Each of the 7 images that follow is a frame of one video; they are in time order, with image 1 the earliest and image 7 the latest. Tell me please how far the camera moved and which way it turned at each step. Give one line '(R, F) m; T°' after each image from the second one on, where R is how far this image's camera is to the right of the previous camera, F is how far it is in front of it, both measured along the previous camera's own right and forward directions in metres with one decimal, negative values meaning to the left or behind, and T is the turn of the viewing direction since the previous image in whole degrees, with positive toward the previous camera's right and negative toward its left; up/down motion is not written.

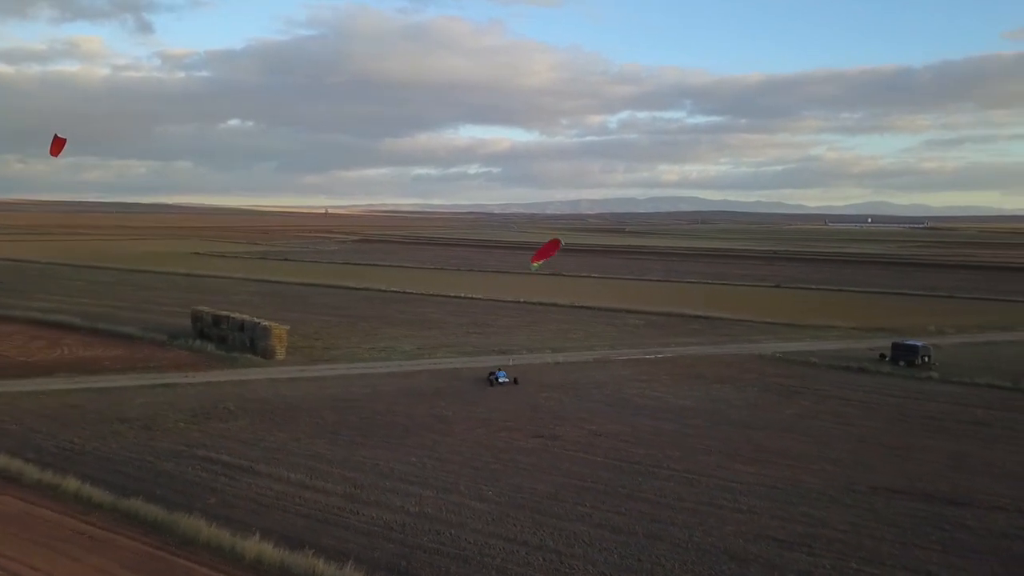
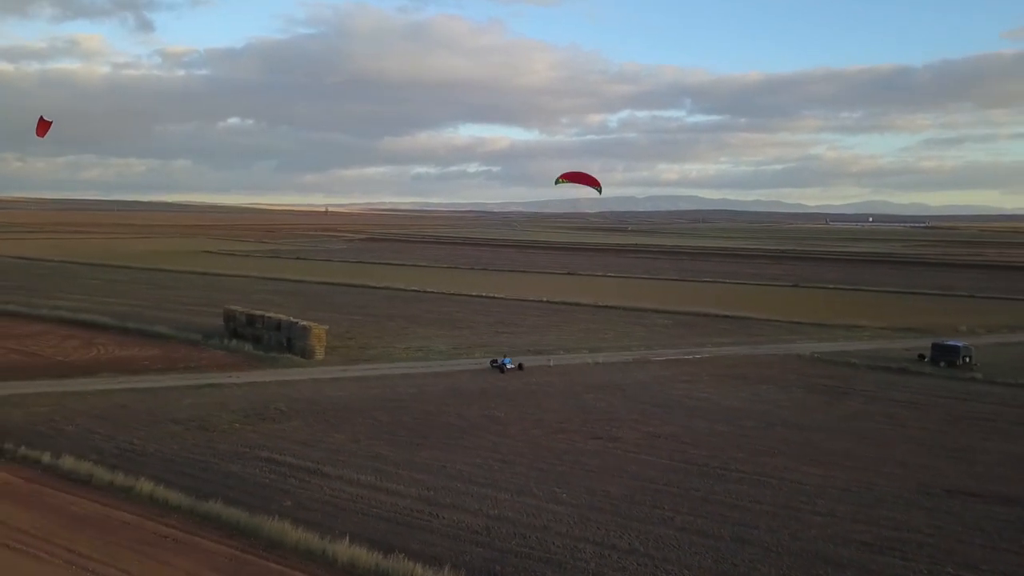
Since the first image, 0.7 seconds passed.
(-1.2, +0.1) m; 0°
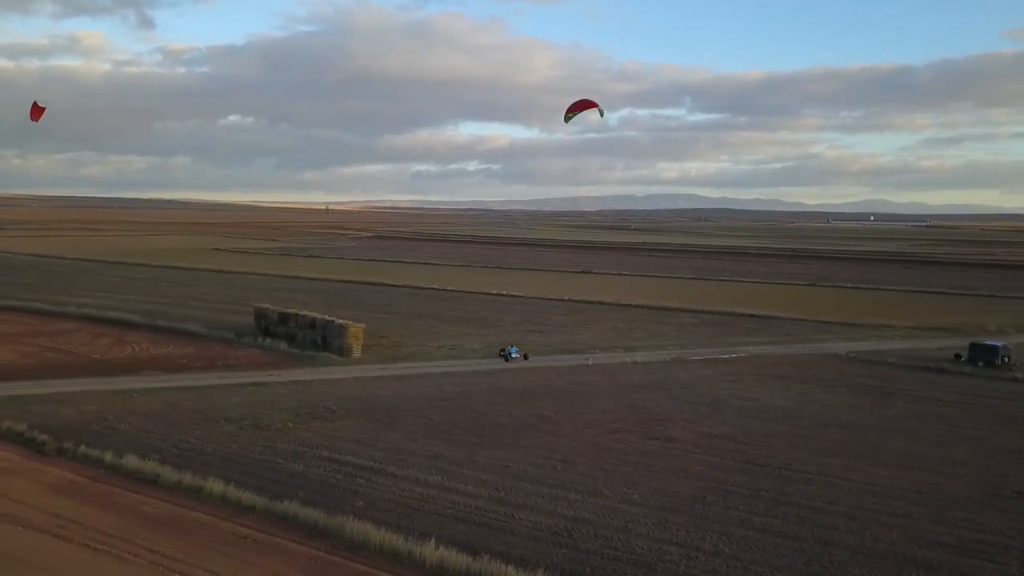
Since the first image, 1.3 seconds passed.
(-1.2, +0.1) m; 0°
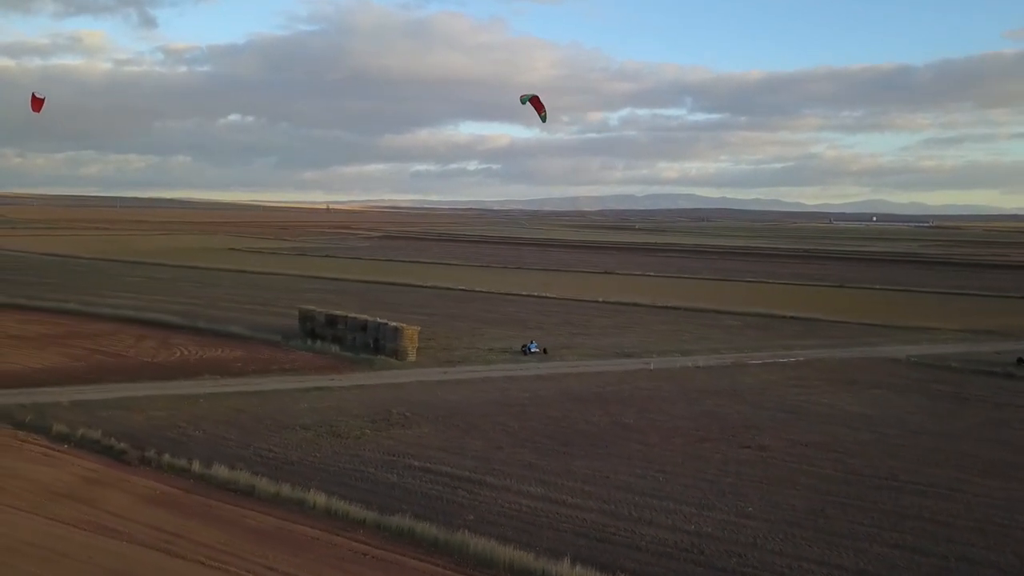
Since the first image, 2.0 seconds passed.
(-1.8, +0.5) m; 0°
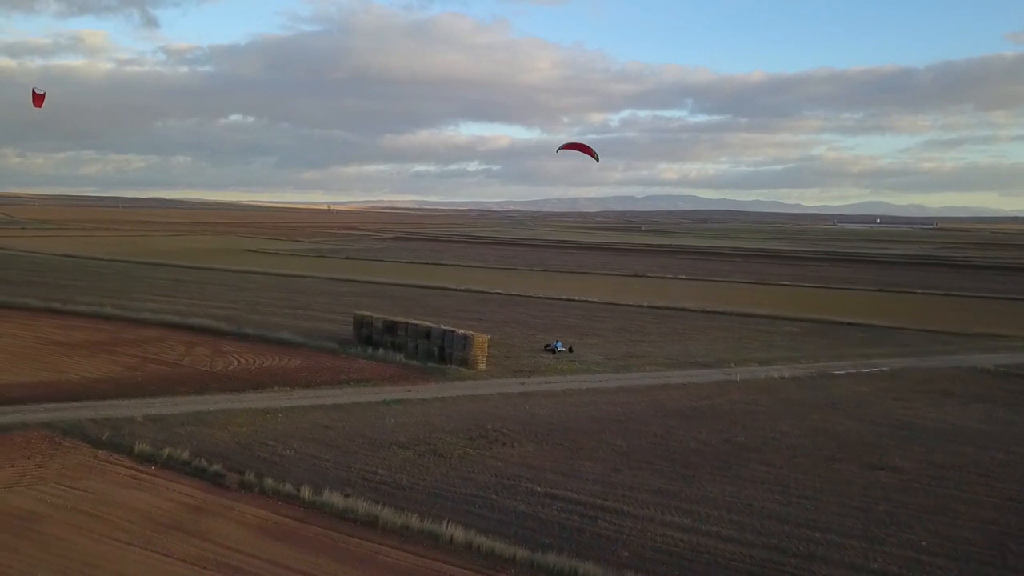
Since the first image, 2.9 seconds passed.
(-2.2, +1.1) m; 0°
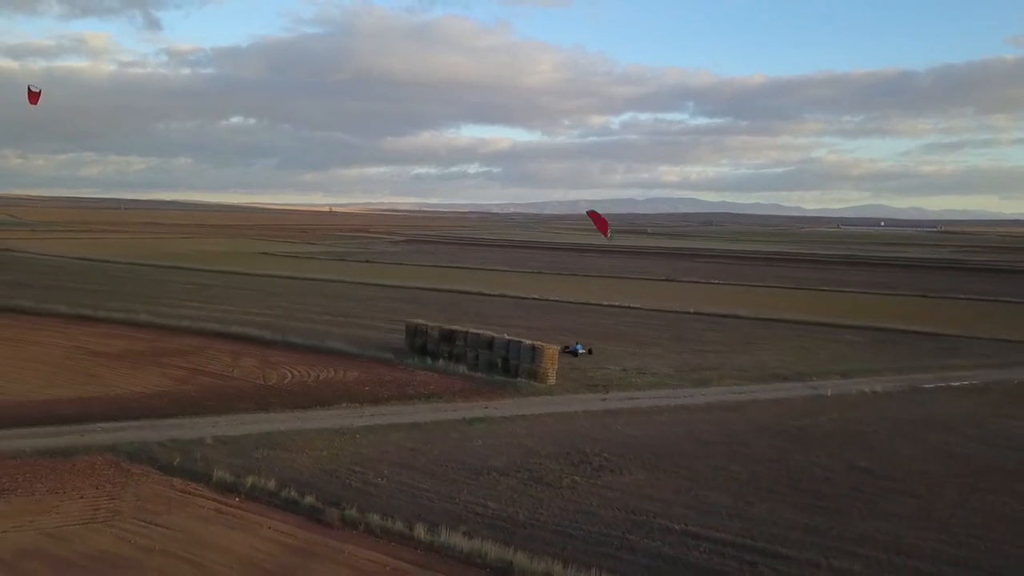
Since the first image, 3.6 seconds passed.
(-2.0, +1.4) m; 0°
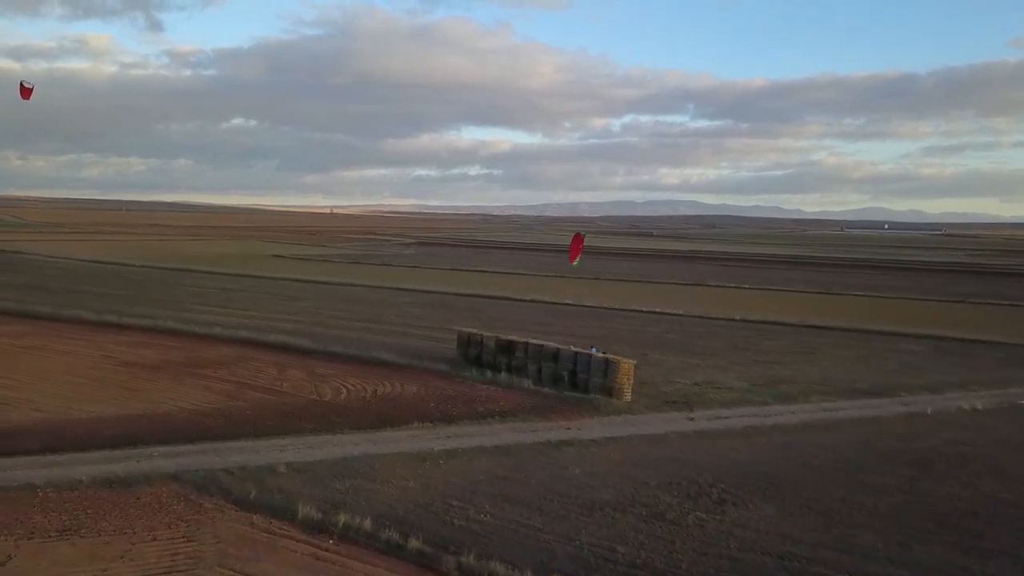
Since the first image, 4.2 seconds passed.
(-1.8, +1.5) m; 0°
